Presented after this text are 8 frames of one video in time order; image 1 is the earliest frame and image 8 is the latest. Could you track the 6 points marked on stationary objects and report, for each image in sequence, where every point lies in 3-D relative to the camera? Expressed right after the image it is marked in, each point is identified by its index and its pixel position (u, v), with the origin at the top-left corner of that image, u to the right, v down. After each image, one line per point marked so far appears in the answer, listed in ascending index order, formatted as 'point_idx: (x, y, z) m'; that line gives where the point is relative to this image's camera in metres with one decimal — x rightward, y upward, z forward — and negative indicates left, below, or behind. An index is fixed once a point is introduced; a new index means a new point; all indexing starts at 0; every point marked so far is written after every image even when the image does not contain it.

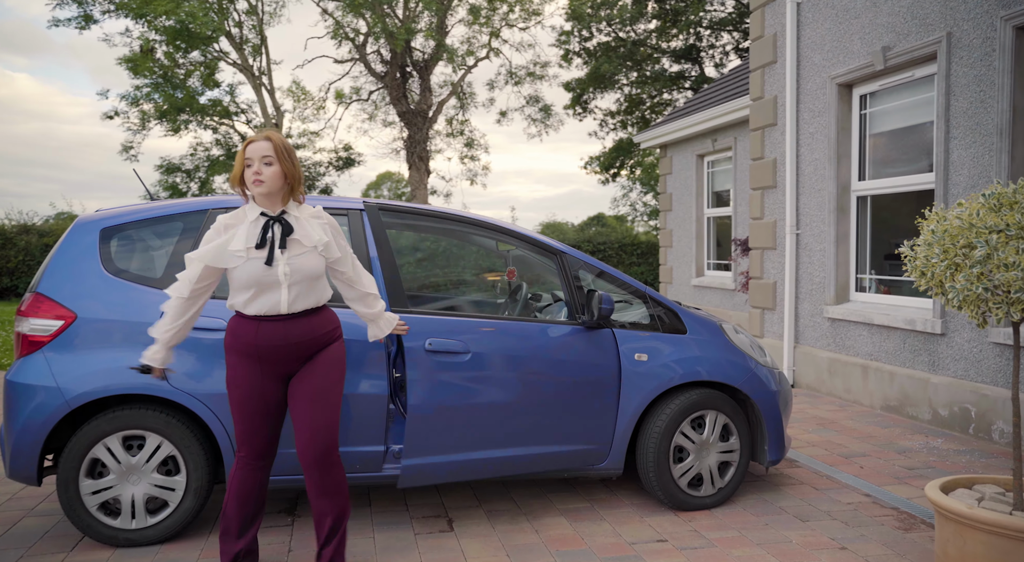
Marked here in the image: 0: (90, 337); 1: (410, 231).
0: (-2.0, -0.3, +3.6) m
1: (-0.6, +0.3, +4.2) m
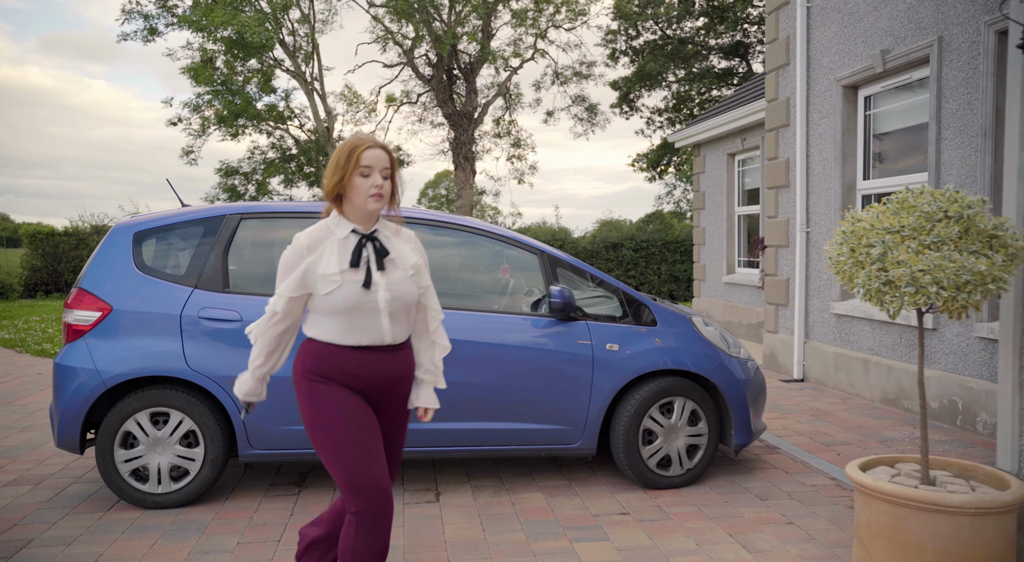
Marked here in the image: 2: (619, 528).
0: (-2.2, -0.3, +4.2) m
1: (-0.7, +0.3, +4.6) m
2: (+0.5, -1.3, +3.9) m
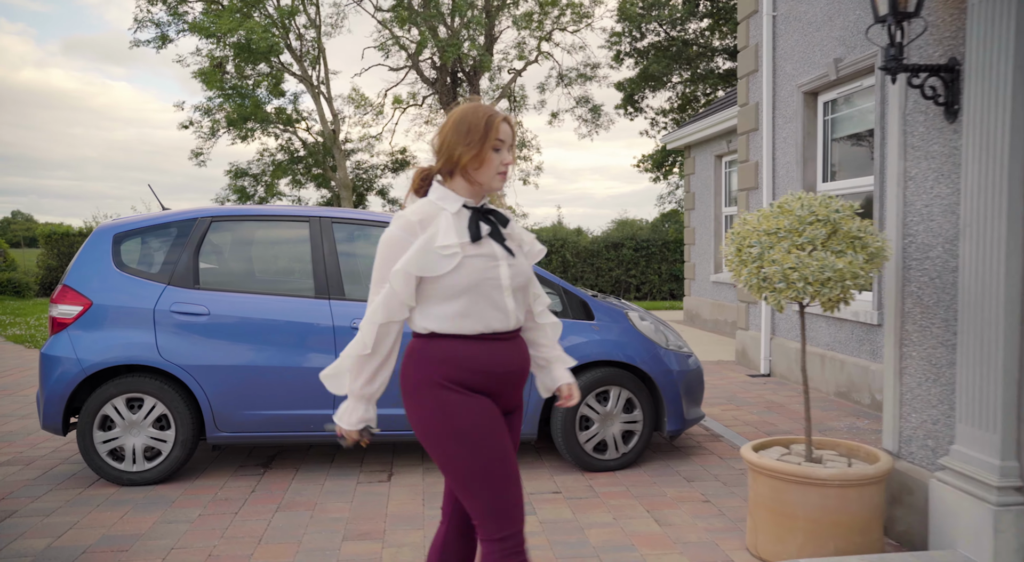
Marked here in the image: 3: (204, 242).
0: (-2.5, -0.2, +4.6) m
1: (-1.1, +0.3, +5.0) m
2: (+0.2, -1.3, +4.3) m
3: (-2.0, +0.3, +4.9) m
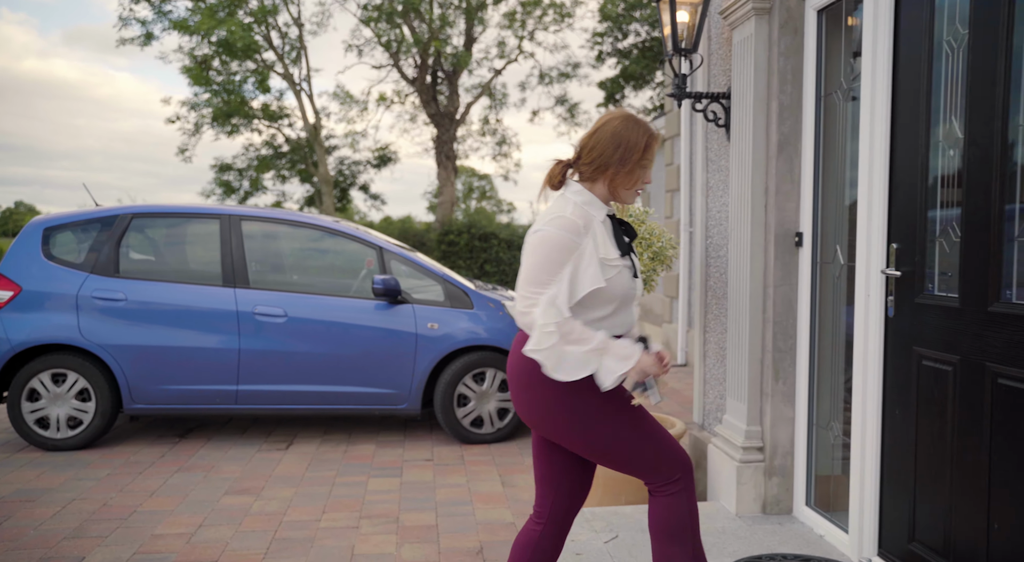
0: (-3.3, -0.2, +5.2) m
1: (-1.9, +0.4, +5.6) m
2: (-0.6, -1.2, +4.9) m
3: (-2.8, +0.3, +5.5) m
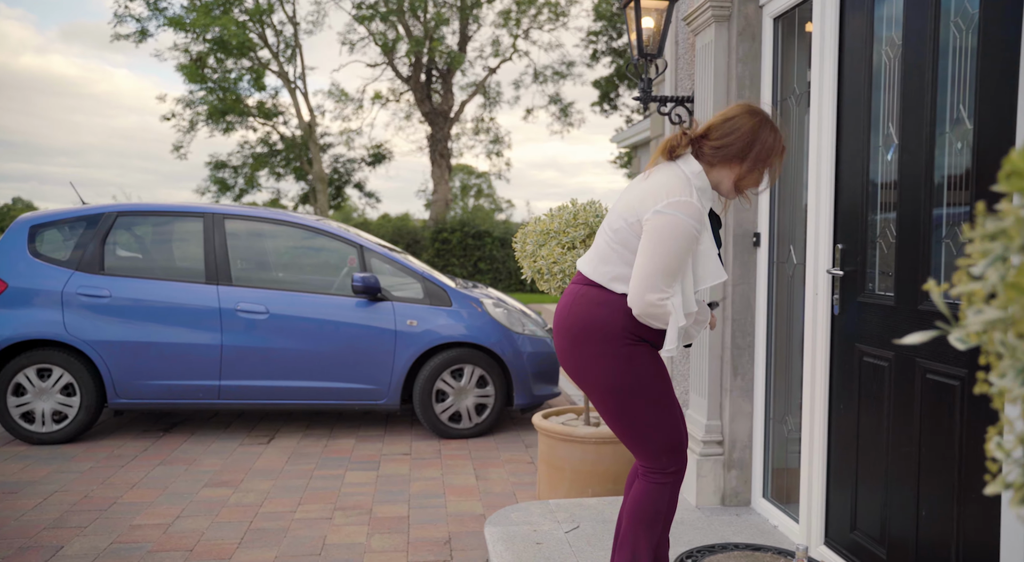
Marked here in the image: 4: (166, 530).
0: (-3.5, -0.1, +5.3) m
1: (-2.0, +0.4, +5.7) m
2: (-0.8, -1.2, +5.0) m
3: (-3.0, +0.4, +5.6) m
4: (-1.7, -1.2, +3.8) m
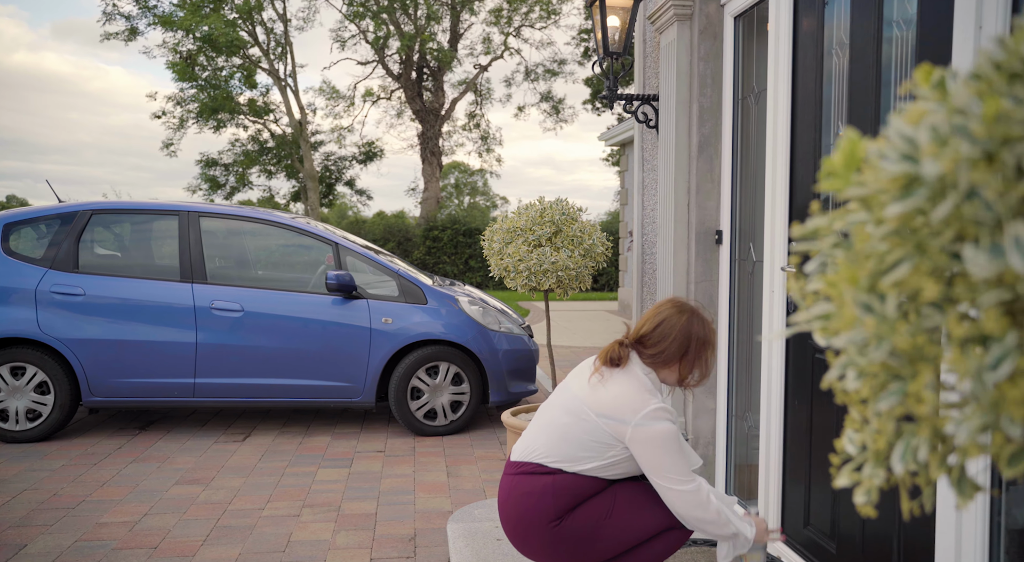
0: (-3.7, -0.1, +5.3) m
1: (-2.2, +0.4, +5.7) m
2: (-1.0, -1.2, +5.0) m
3: (-3.2, +0.4, +5.6) m
4: (-1.9, -1.2, +3.8) m
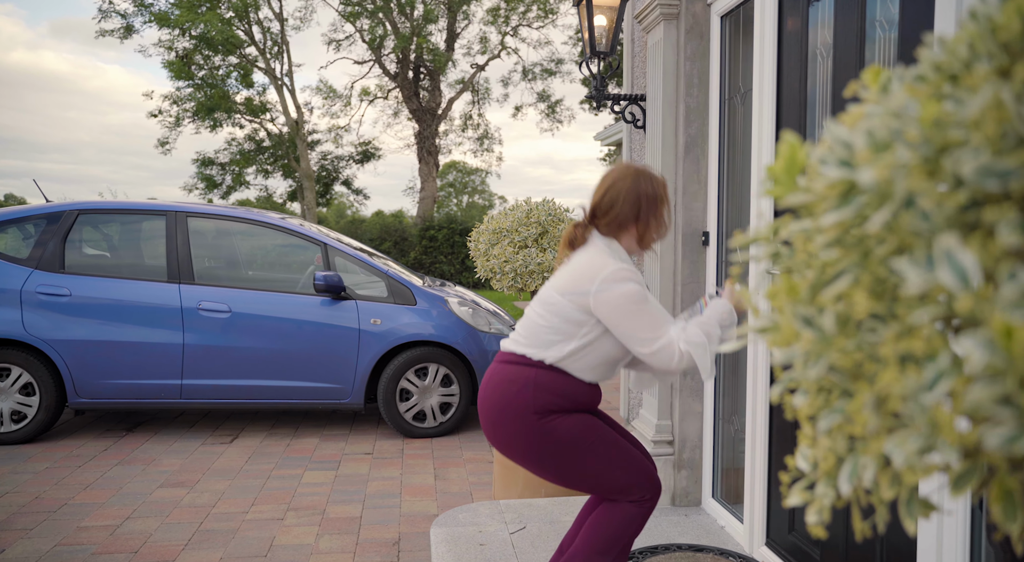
0: (-3.7, -0.1, +5.3) m
1: (-2.3, +0.4, +5.7) m
2: (-1.1, -1.2, +4.9) m
3: (-3.2, +0.4, +5.5) m
4: (-2.0, -1.2, +3.7) m
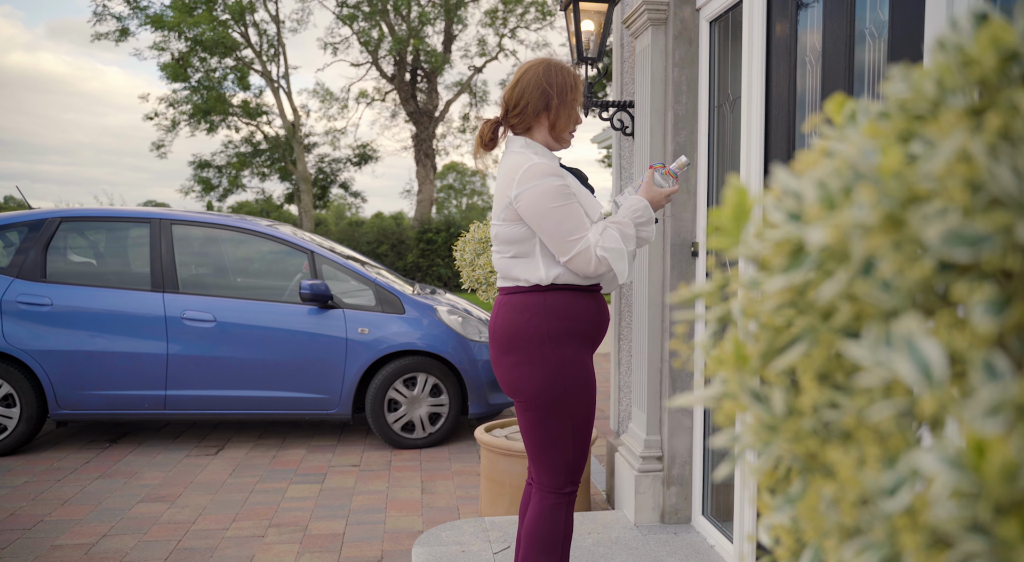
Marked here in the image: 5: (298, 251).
0: (-3.8, -0.2, +5.2) m
1: (-2.4, +0.4, +5.6) m
2: (-1.1, -1.3, +4.8) m
3: (-3.3, +0.3, +5.4) m
4: (-2.0, -1.3, +3.6) m
5: (-1.6, +0.2, +5.7) m
